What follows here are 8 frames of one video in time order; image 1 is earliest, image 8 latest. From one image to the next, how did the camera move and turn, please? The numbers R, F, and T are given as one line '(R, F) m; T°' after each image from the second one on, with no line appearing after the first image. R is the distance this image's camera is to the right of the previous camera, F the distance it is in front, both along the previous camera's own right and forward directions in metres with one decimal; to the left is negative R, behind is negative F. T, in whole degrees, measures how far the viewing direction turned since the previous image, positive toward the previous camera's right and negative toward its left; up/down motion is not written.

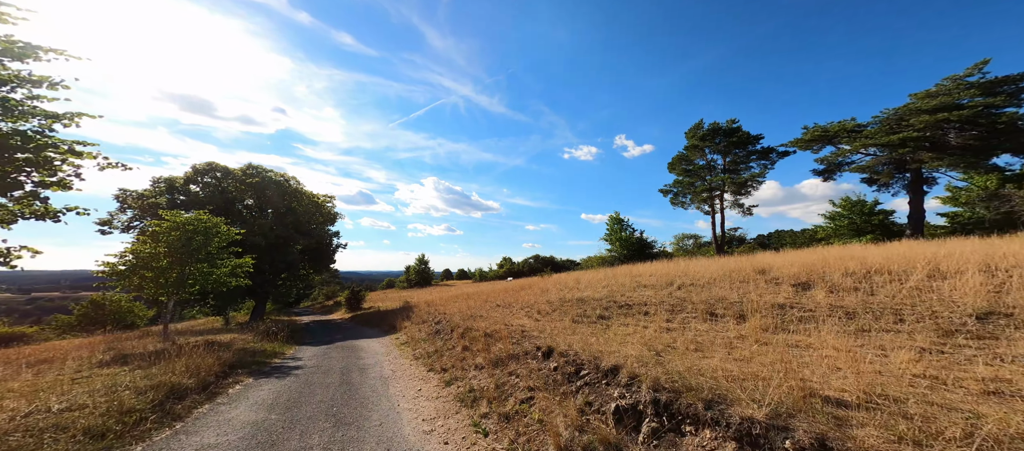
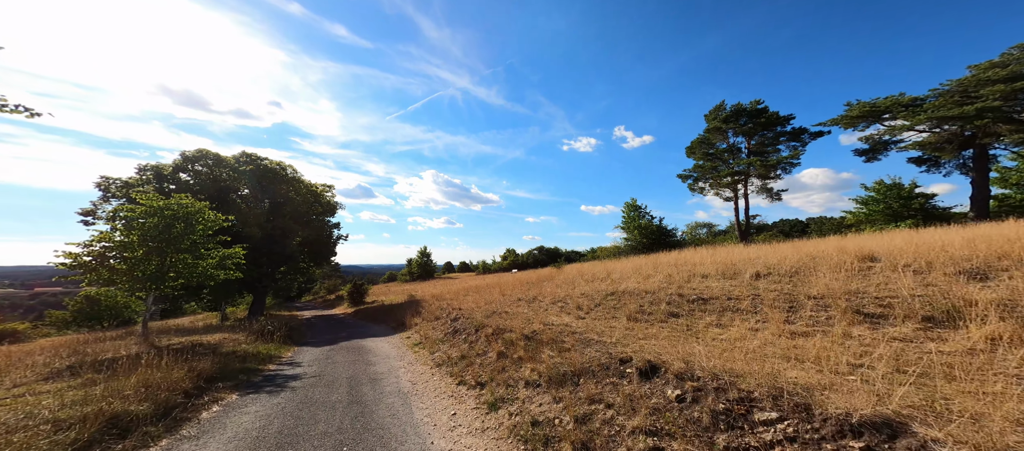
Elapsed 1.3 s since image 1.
(-0.9, +1.8) m; 0°
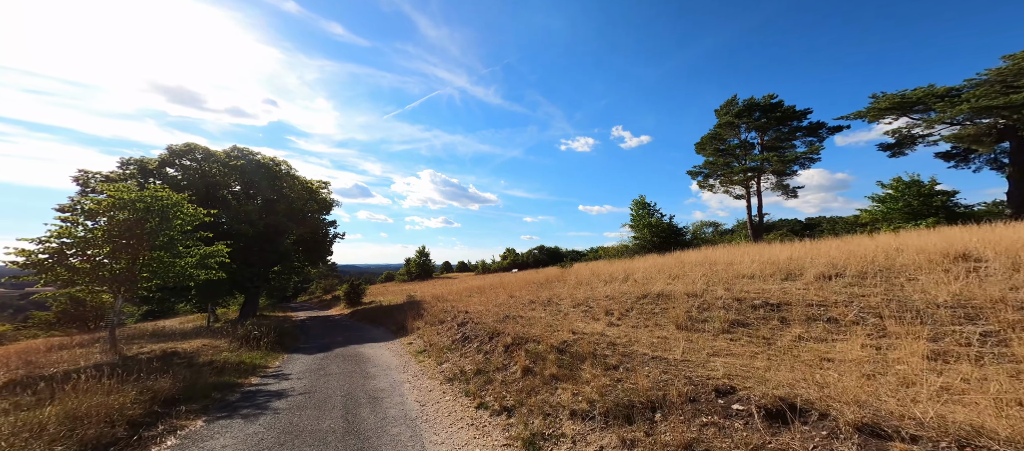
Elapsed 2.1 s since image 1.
(-0.5, +1.2) m; 0°
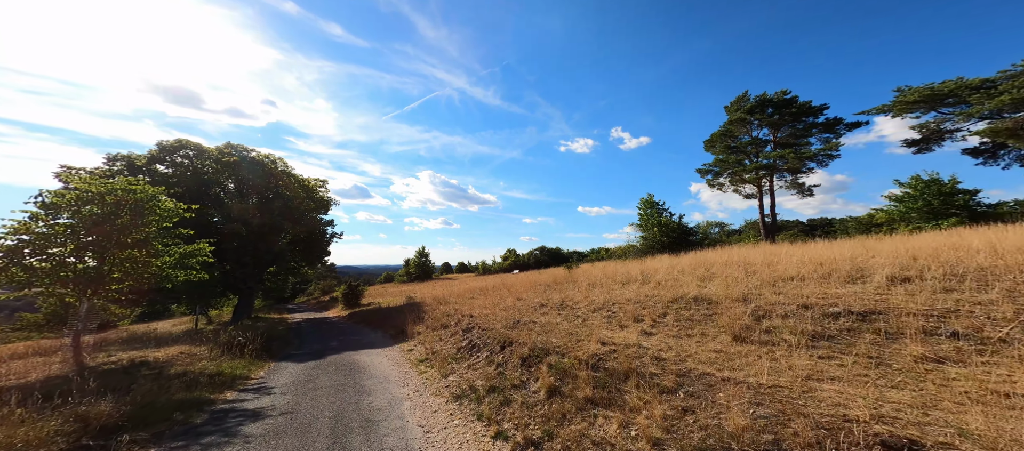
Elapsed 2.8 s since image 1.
(-0.3, +1.1) m; 0°
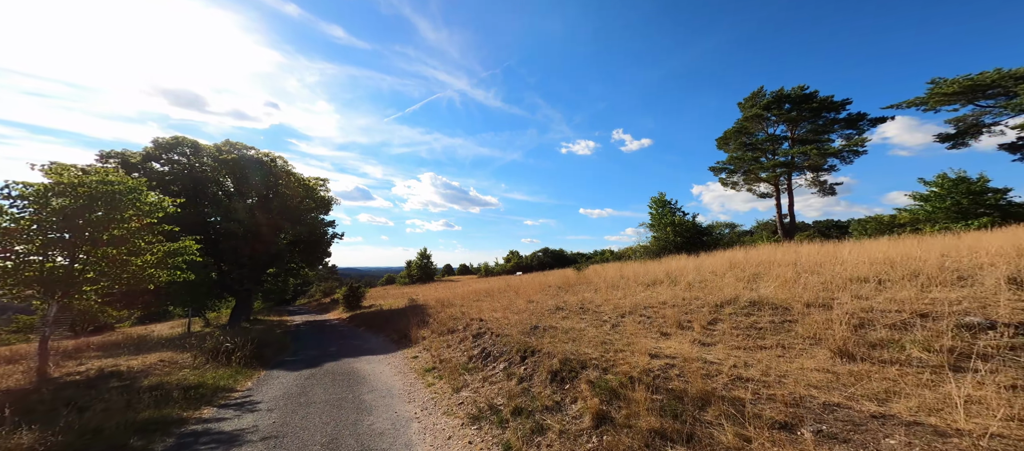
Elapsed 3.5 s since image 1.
(-0.4, +1.0) m; 0°
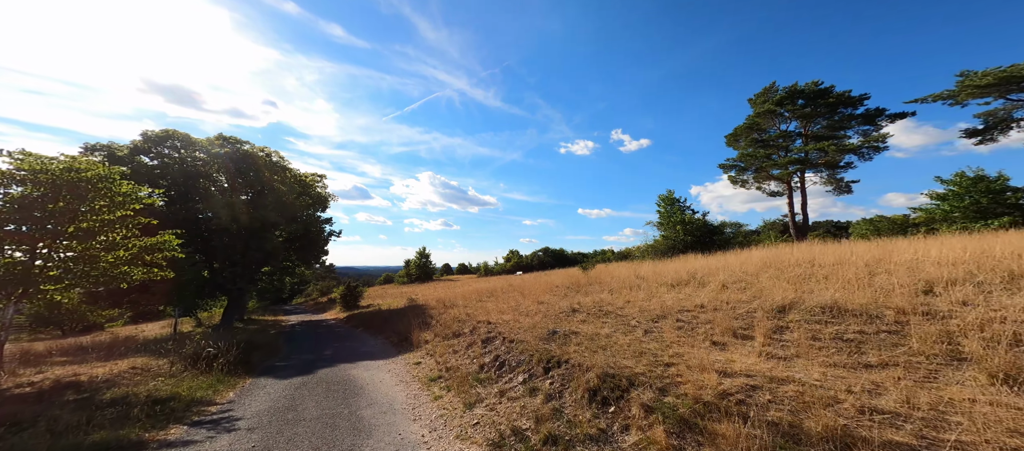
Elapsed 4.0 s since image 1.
(-0.4, +0.9) m; 0°
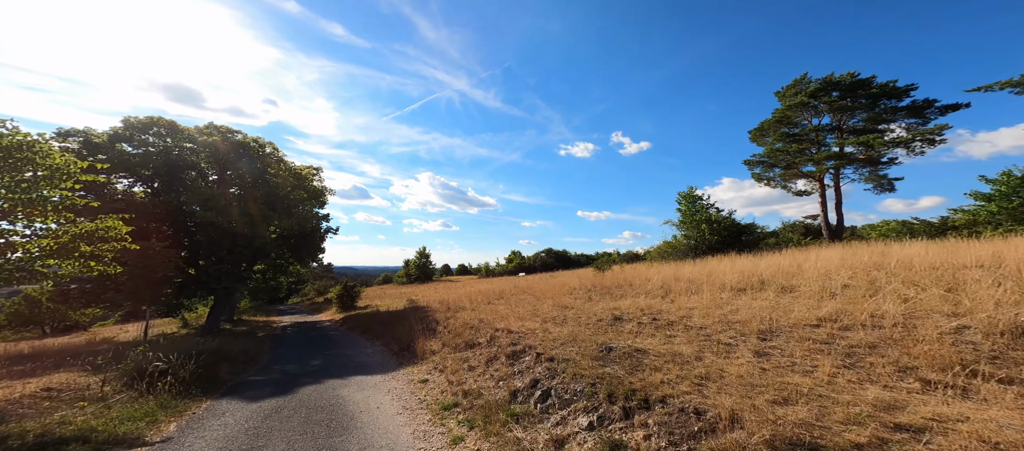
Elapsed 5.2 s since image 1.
(-0.7, +2.0) m; 0°
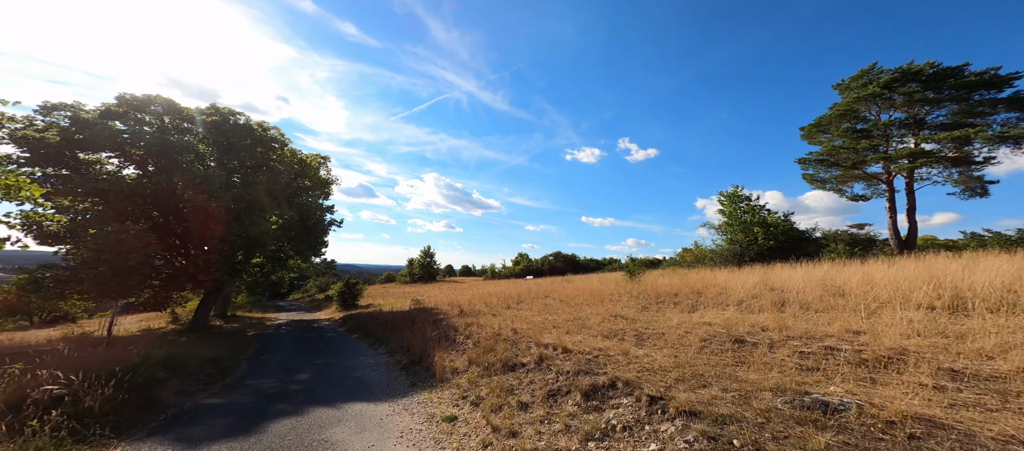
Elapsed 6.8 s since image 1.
(-1.1, +2.6) m; -1°
